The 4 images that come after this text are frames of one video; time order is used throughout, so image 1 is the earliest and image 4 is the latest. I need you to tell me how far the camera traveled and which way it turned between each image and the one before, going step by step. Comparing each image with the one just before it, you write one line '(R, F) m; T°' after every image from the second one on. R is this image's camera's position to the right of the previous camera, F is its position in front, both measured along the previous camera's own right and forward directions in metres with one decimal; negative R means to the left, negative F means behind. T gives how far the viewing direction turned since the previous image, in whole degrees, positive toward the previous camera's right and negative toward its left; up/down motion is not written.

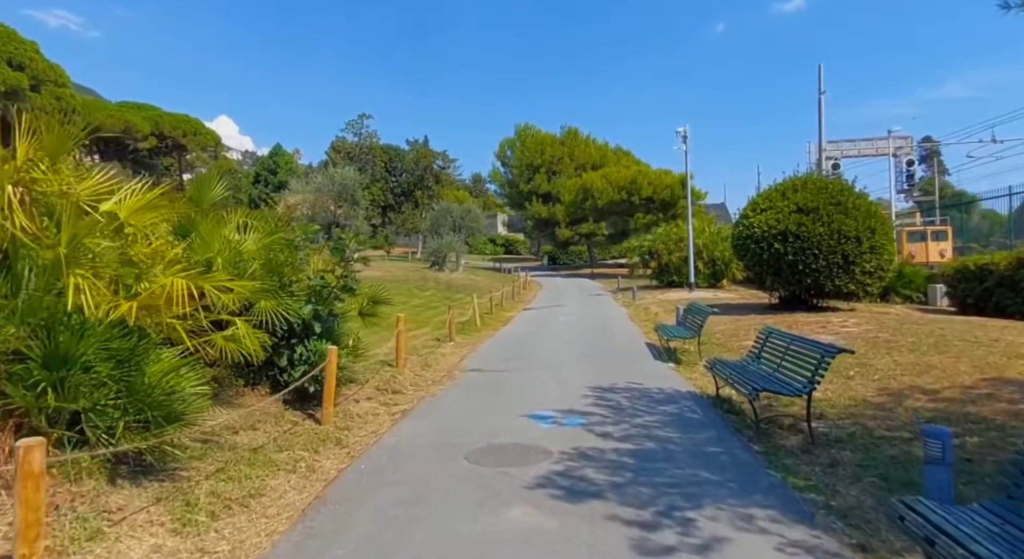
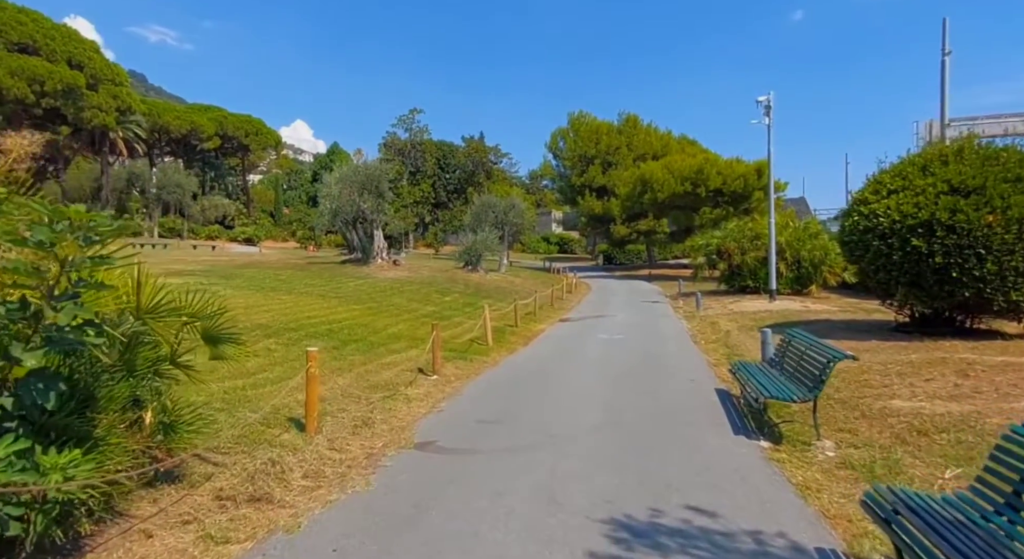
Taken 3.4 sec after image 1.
(+0.9, +4.5) m; -6°
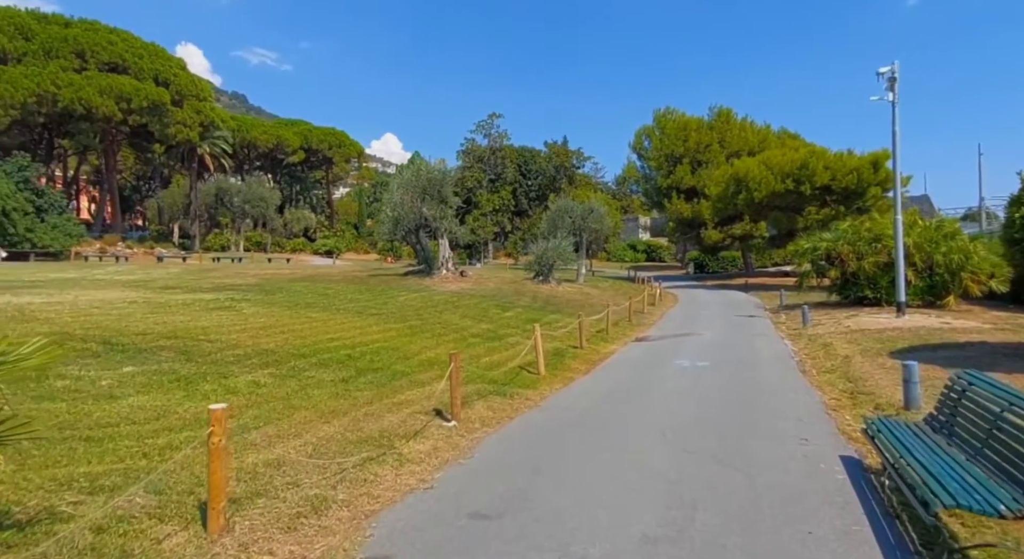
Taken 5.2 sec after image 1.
(+0.7, +2.6) m; -8°
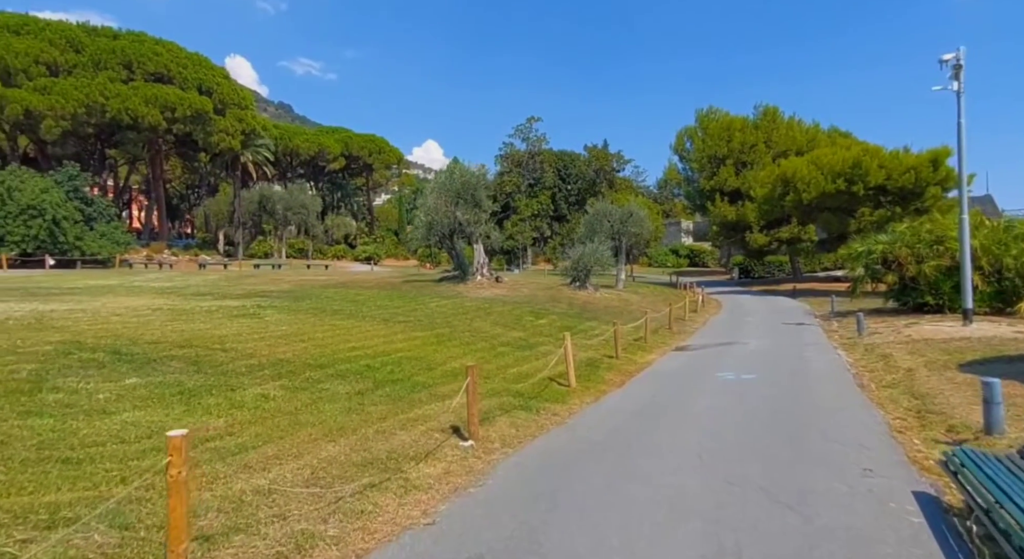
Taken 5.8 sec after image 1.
(+0.2, +0.7) m; -4°
